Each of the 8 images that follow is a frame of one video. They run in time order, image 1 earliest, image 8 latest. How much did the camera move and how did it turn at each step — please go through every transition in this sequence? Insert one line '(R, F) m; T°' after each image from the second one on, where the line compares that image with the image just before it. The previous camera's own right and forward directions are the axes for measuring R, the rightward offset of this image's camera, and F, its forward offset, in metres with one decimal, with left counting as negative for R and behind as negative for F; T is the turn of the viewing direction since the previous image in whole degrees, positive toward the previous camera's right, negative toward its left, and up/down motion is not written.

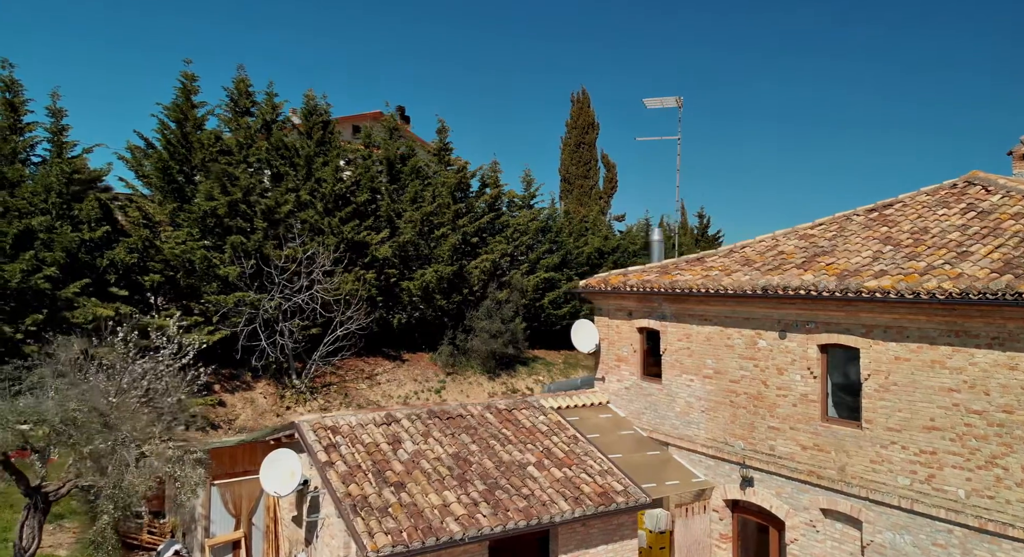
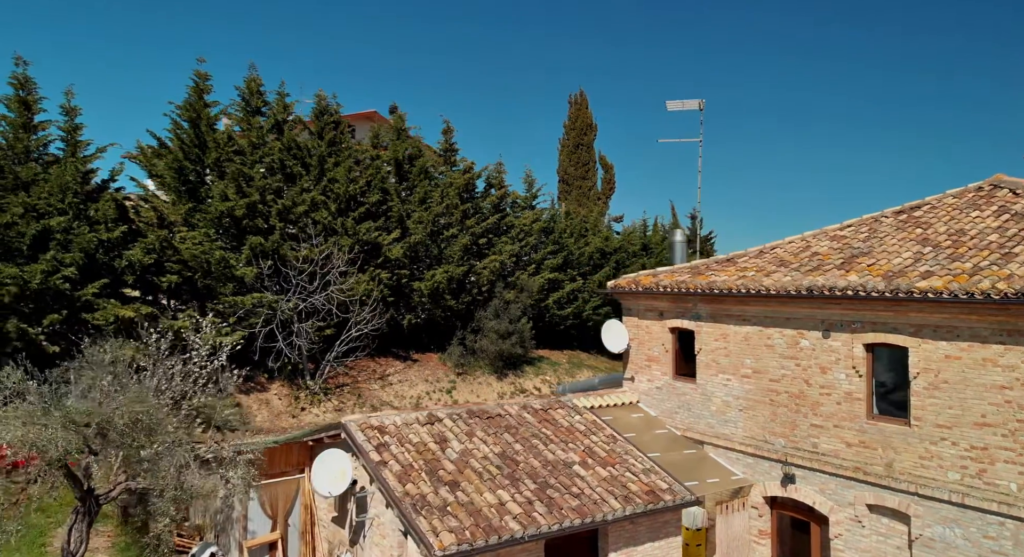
(-1.3, -0.1) m; +2°
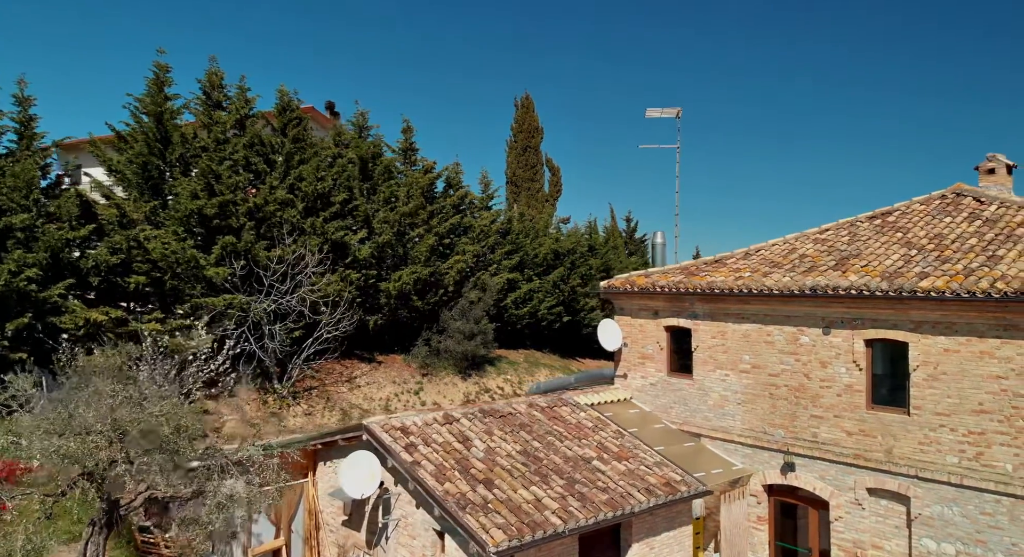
(-2.0, -0.1) m; +7°
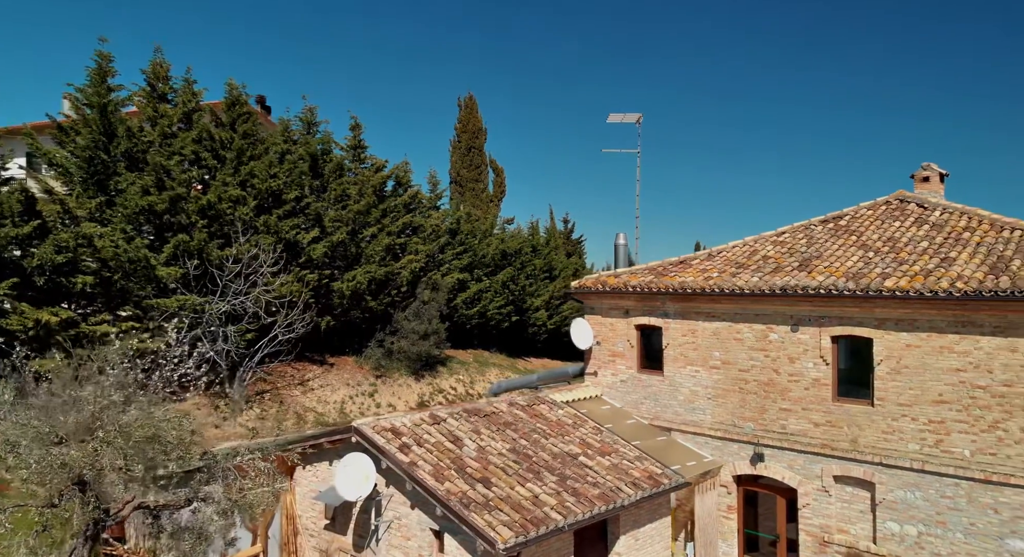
(-1.3, -0.1) m; +6°
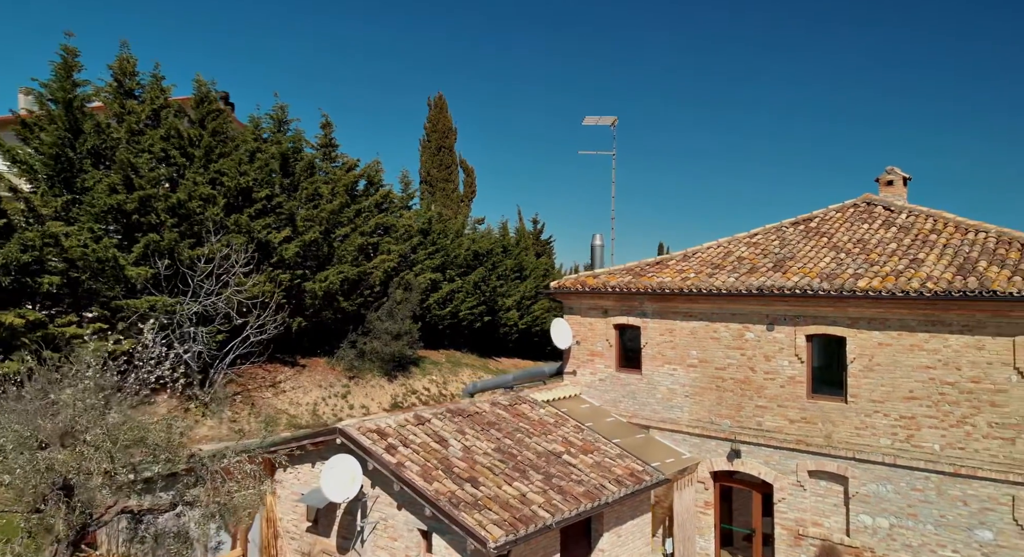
(-0.4, -0.1) m; +3°
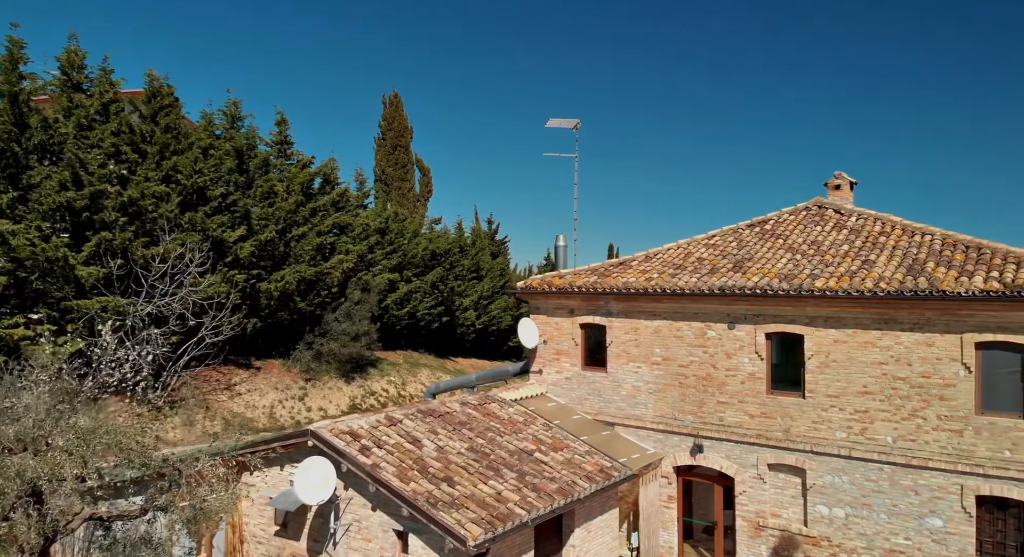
(-0.5, -0.1) m; +4°
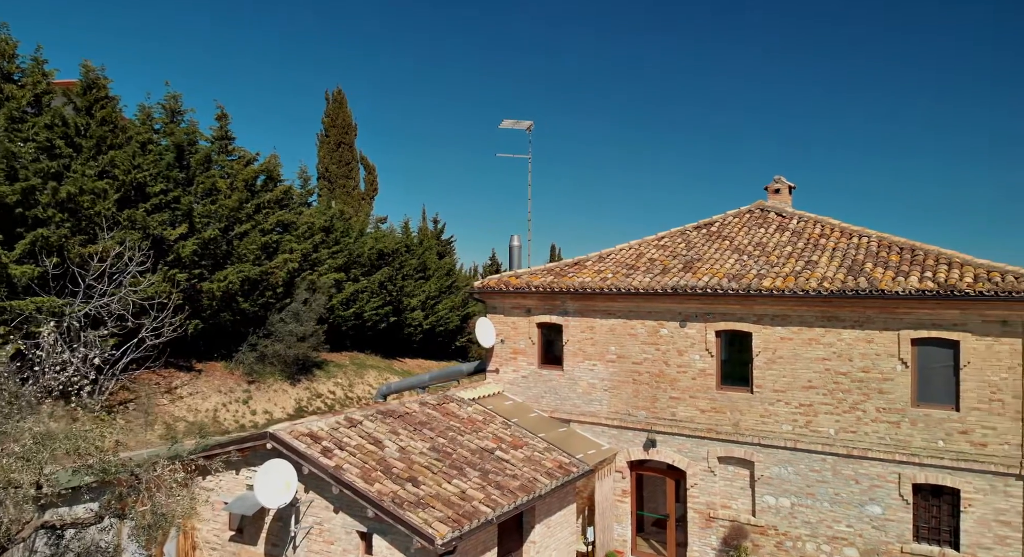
(-0.4, -0.1) m; +5°
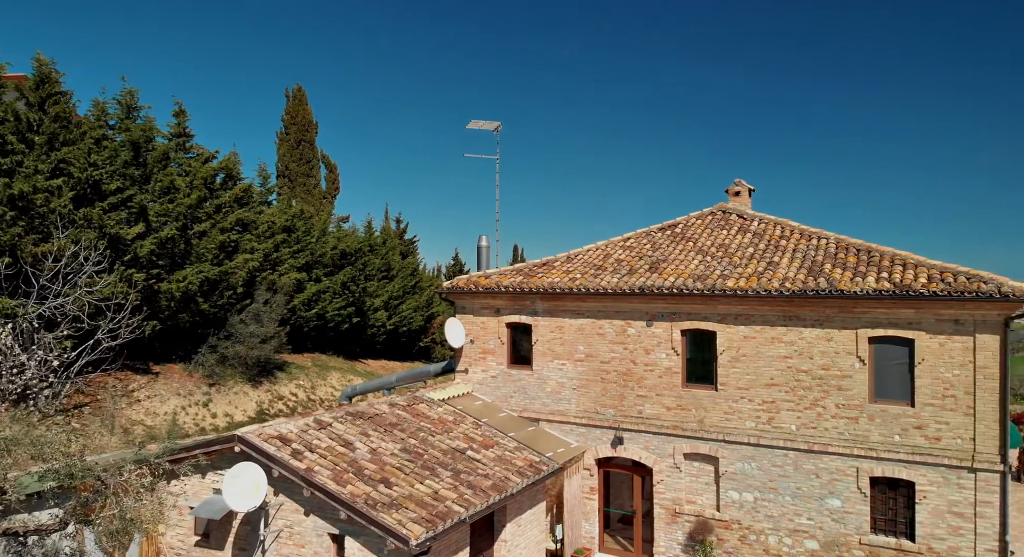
(-0.2, -0.1) m; +3°
